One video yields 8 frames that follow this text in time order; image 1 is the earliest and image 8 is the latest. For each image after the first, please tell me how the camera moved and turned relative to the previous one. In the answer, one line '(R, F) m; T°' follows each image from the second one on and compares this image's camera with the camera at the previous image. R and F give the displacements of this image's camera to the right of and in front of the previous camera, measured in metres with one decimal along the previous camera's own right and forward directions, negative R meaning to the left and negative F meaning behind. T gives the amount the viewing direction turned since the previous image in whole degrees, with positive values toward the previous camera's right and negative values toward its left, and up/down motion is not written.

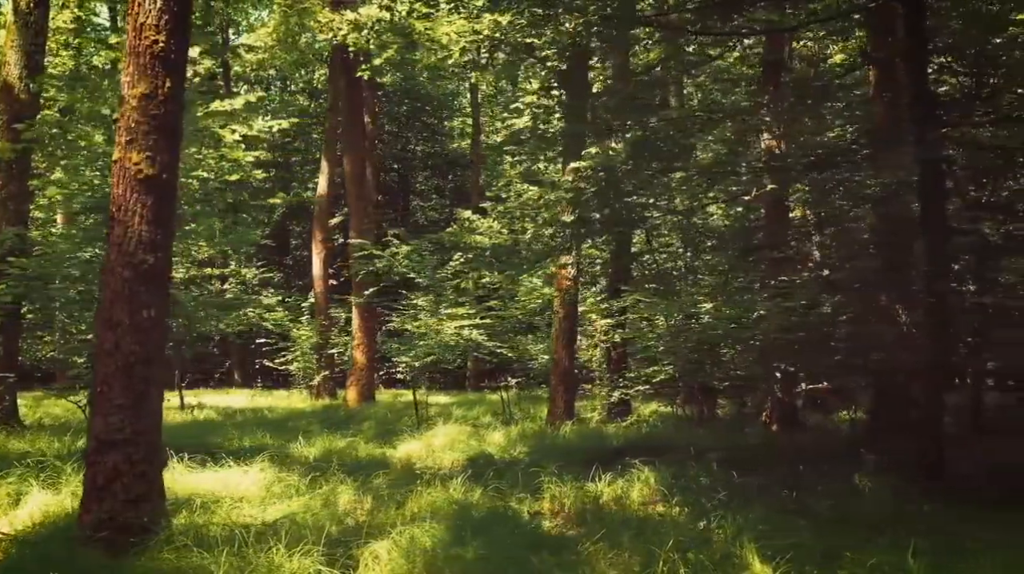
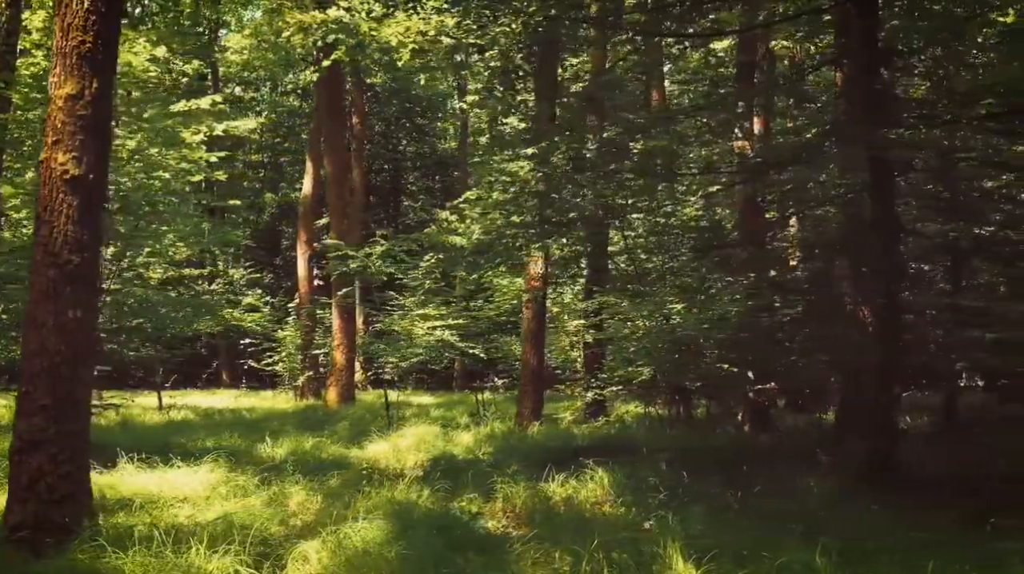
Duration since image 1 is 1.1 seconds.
(+0.3, 0.0) m; 0°
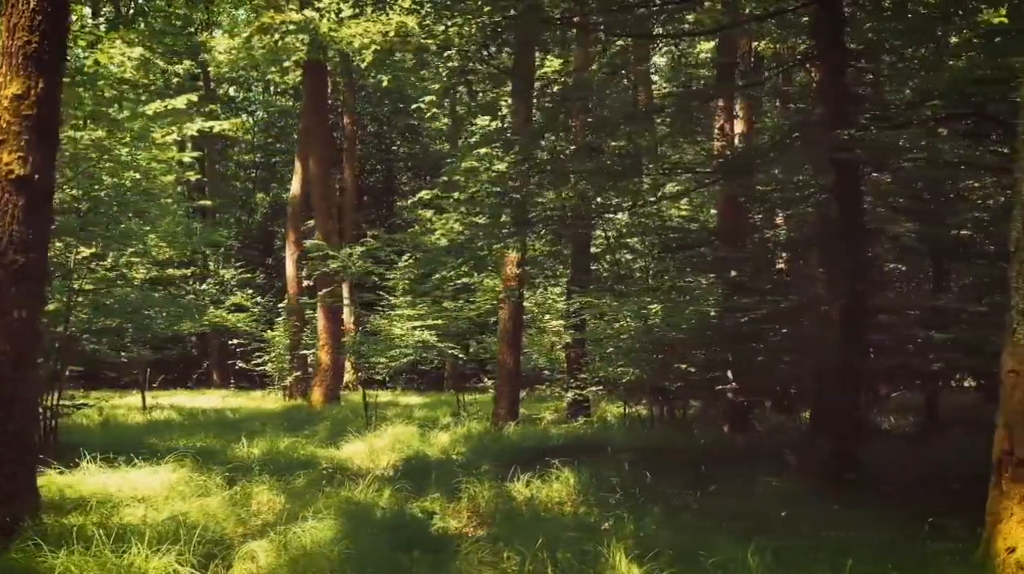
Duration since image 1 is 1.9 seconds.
(+0.2, 0.0) m; 0°
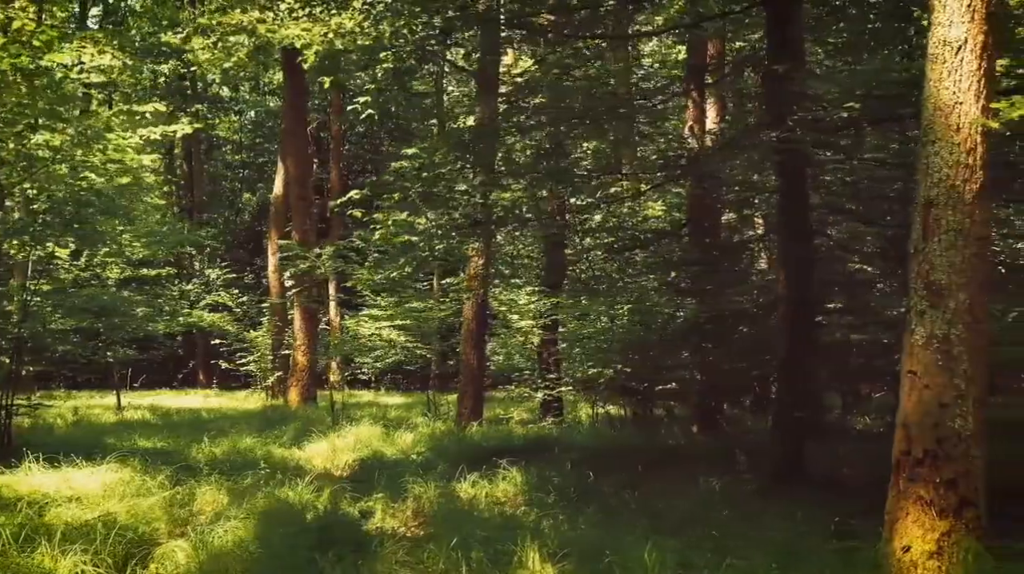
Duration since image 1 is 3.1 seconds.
(+0.4, 0.0) m; 0°
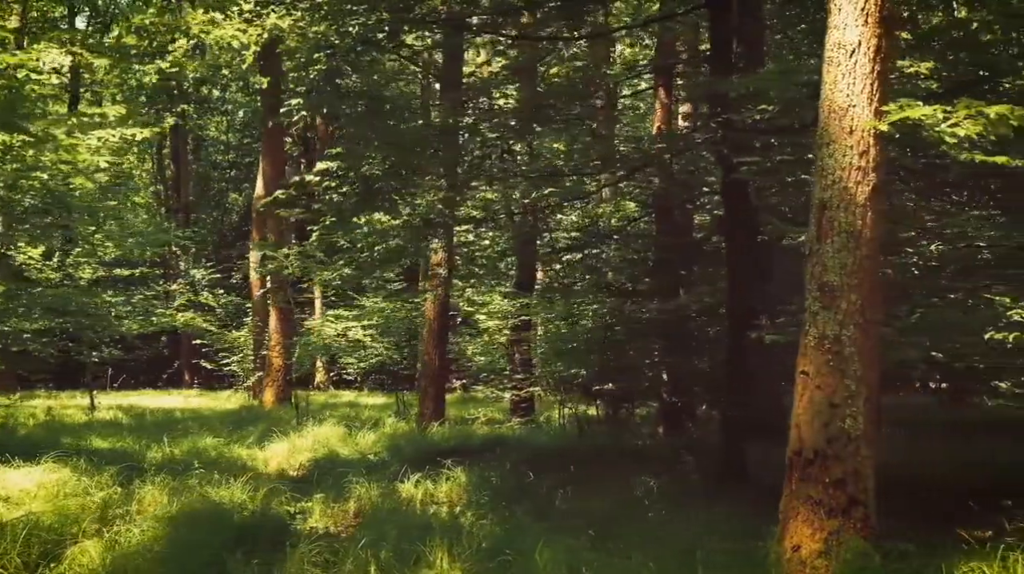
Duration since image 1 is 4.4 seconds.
(+0.4, 0.0) m; 0°
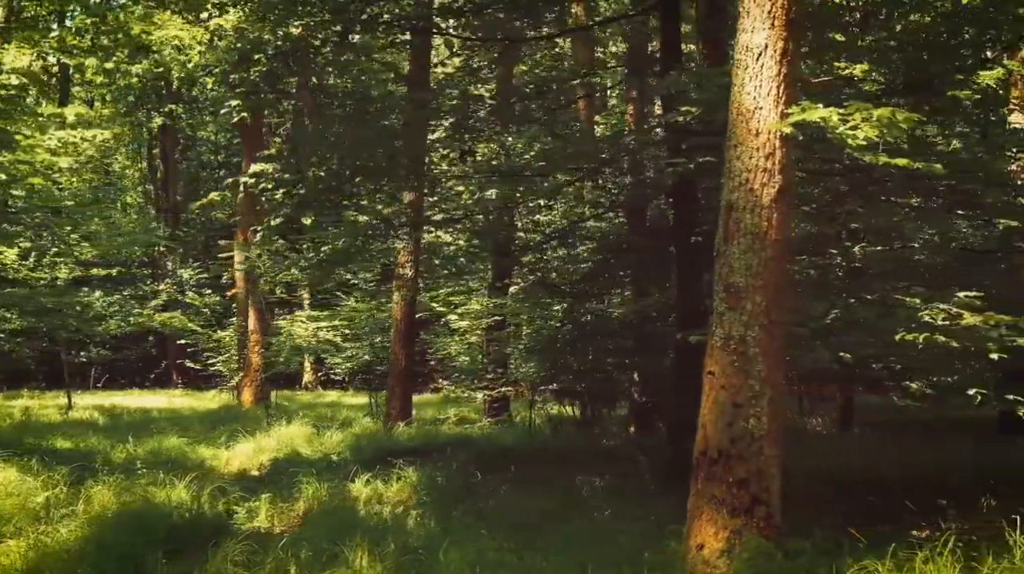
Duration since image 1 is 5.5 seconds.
(+0.3, 0.0) m; 0°
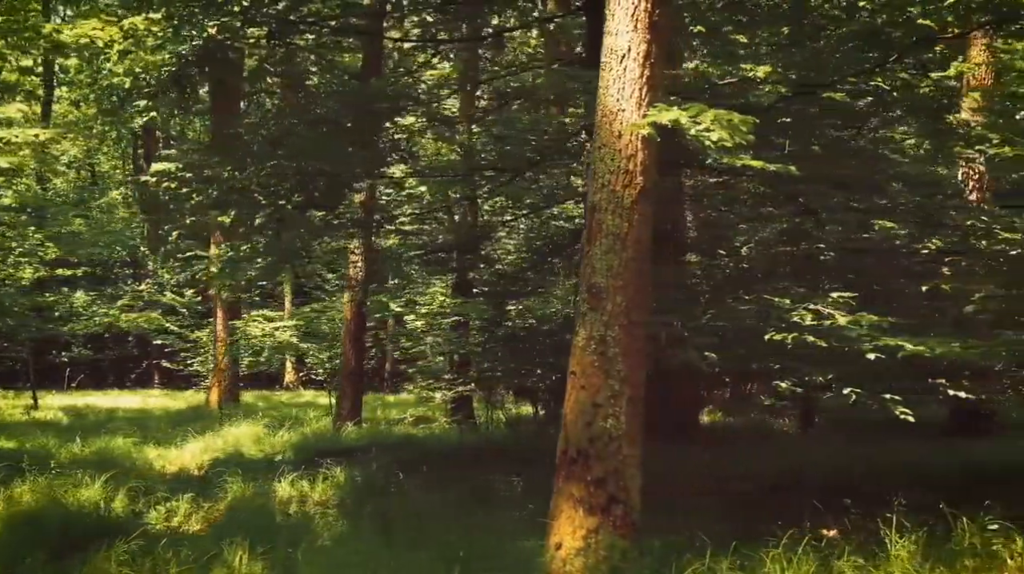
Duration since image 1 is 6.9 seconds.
(+0.5, 0.0) m; 0°
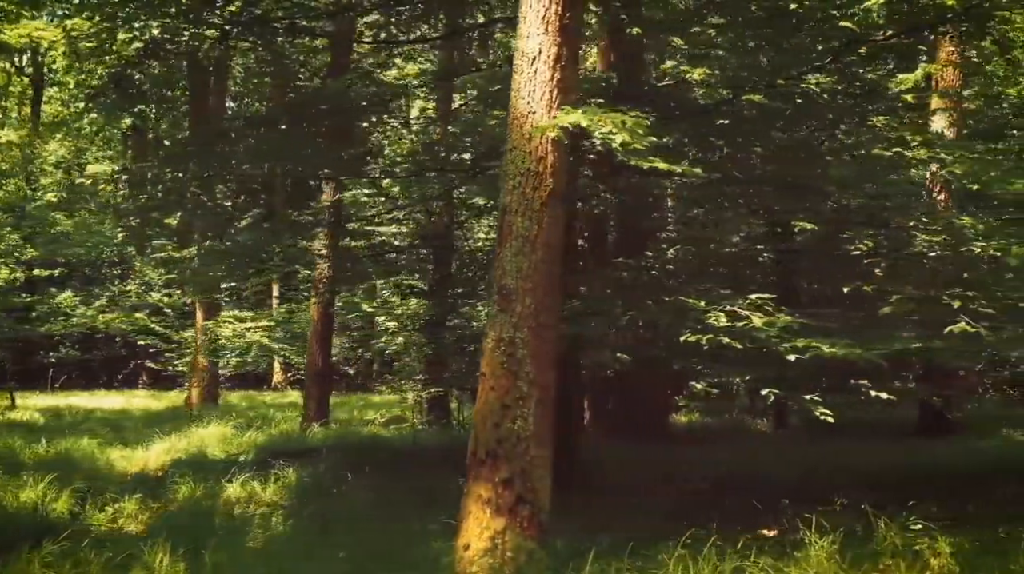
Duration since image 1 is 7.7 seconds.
(+0.3, 0.0) m; 0°
